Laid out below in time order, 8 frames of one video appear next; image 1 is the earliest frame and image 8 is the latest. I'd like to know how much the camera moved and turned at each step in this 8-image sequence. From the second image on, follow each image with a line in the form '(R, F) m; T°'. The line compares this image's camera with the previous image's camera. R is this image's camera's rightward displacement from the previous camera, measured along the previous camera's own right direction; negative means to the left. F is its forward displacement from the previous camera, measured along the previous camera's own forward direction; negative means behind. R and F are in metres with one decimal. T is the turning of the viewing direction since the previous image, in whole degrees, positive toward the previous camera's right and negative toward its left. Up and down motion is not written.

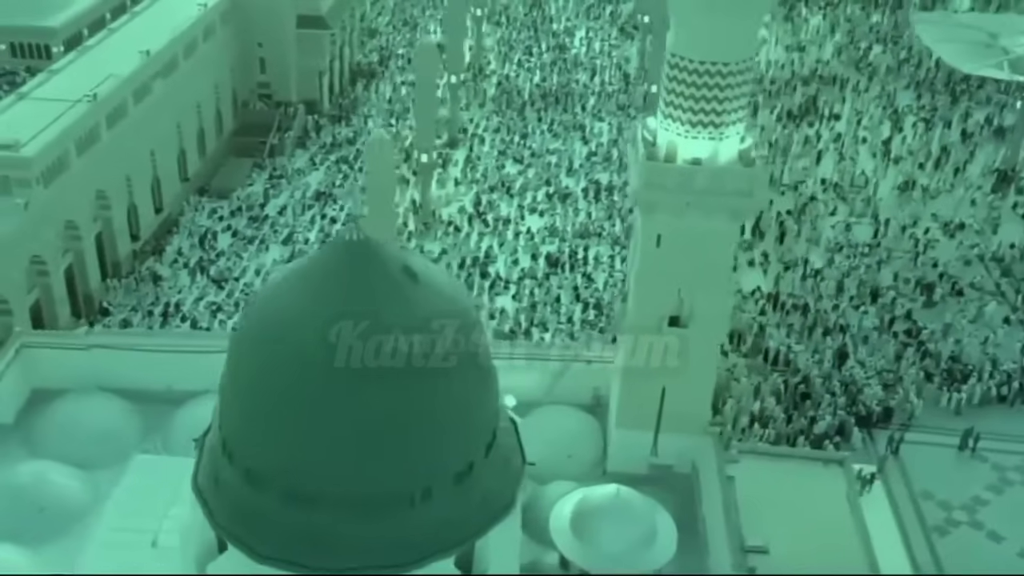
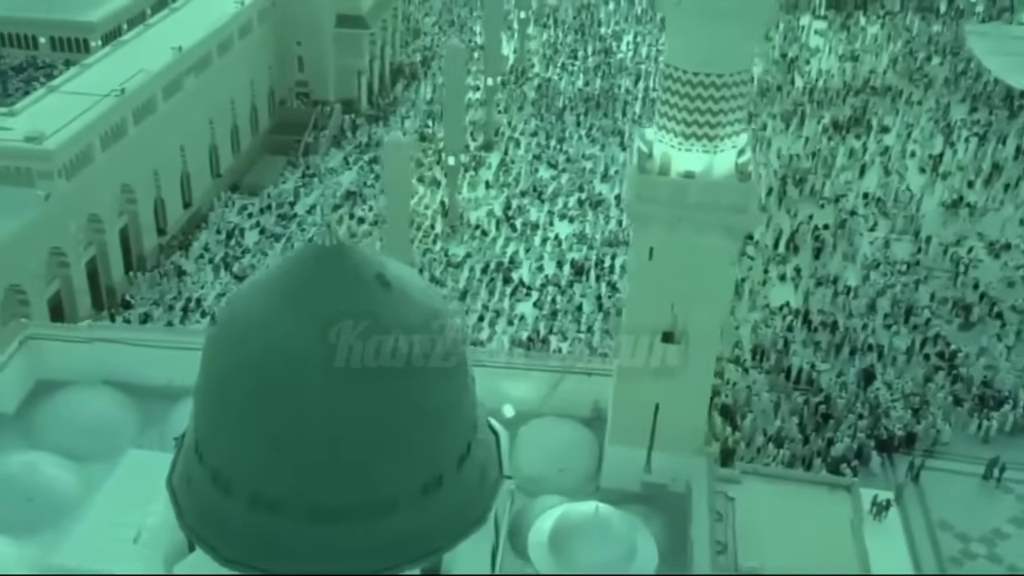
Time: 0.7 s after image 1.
(+0.9, +0.2) m; -4°
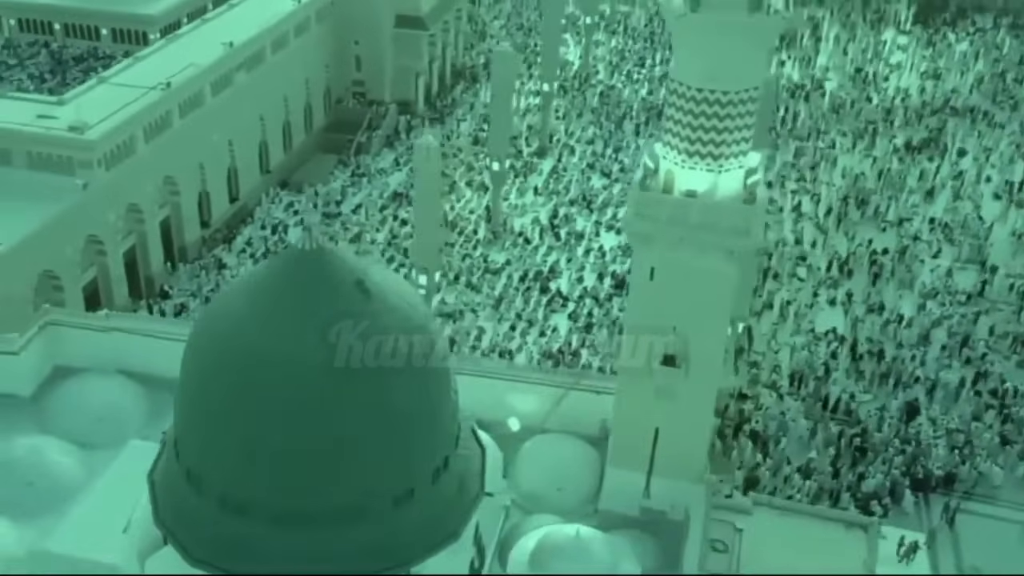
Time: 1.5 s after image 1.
(+1.1, +0.3) m; -5°
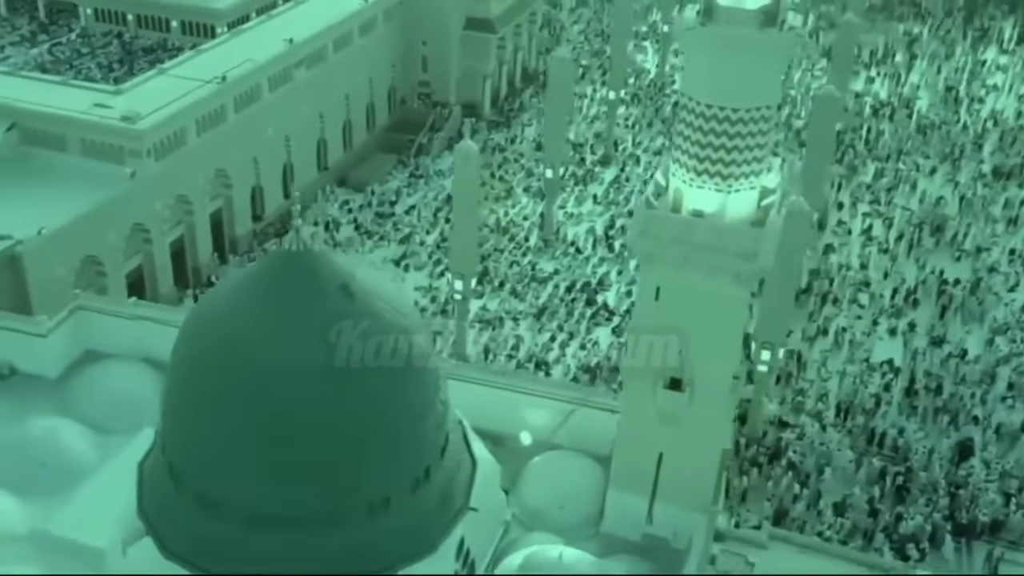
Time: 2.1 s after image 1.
(+1.1, +0.4) m; -5°
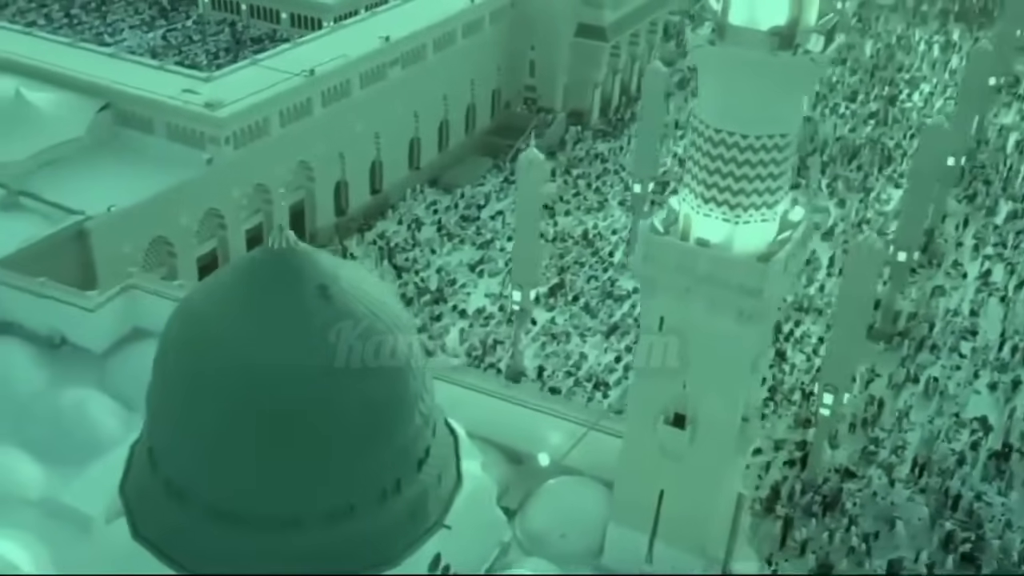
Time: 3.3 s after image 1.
(+1.8, +0.5) m; -9°
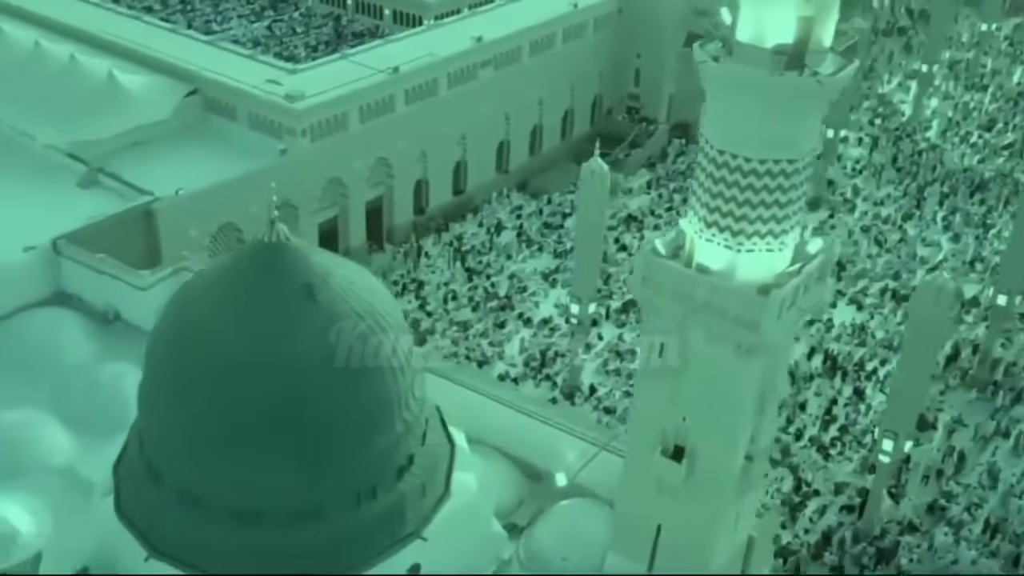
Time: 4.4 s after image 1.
(+1.6, +0.4) m; -8°
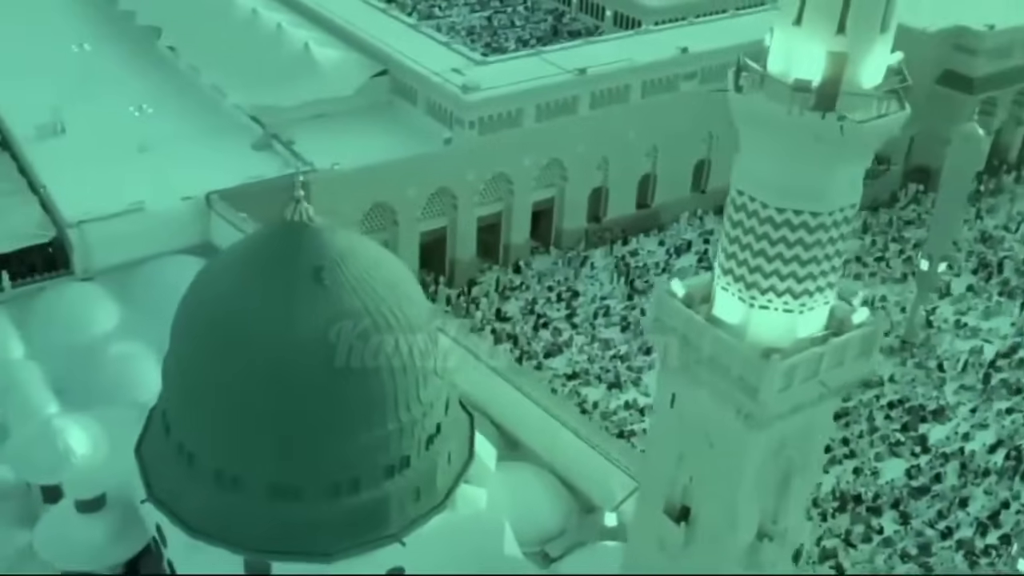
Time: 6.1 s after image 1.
(+2.7, +1.0) m; -16°
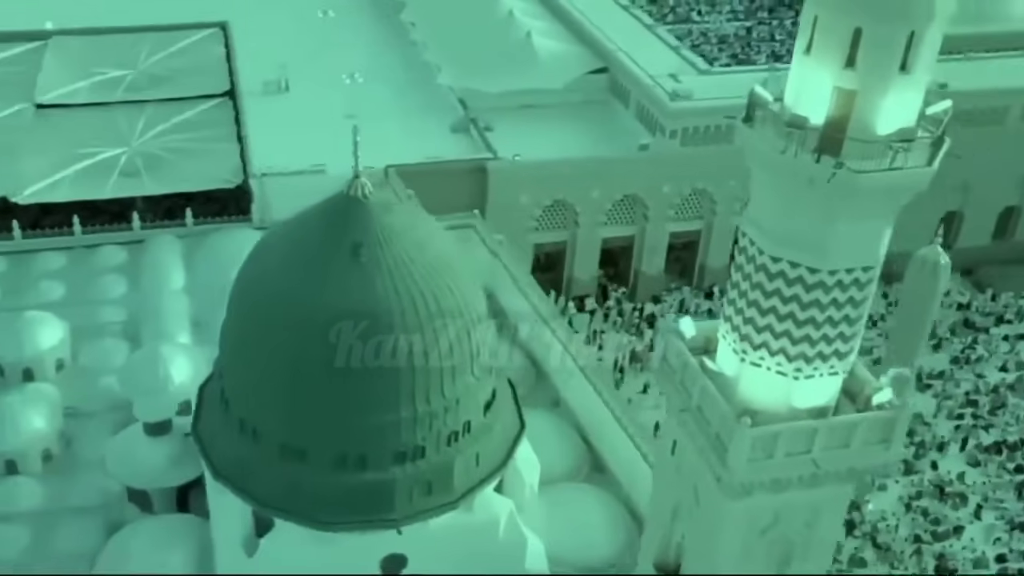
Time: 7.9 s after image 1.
(+2.7, +0.9) m; -18°
